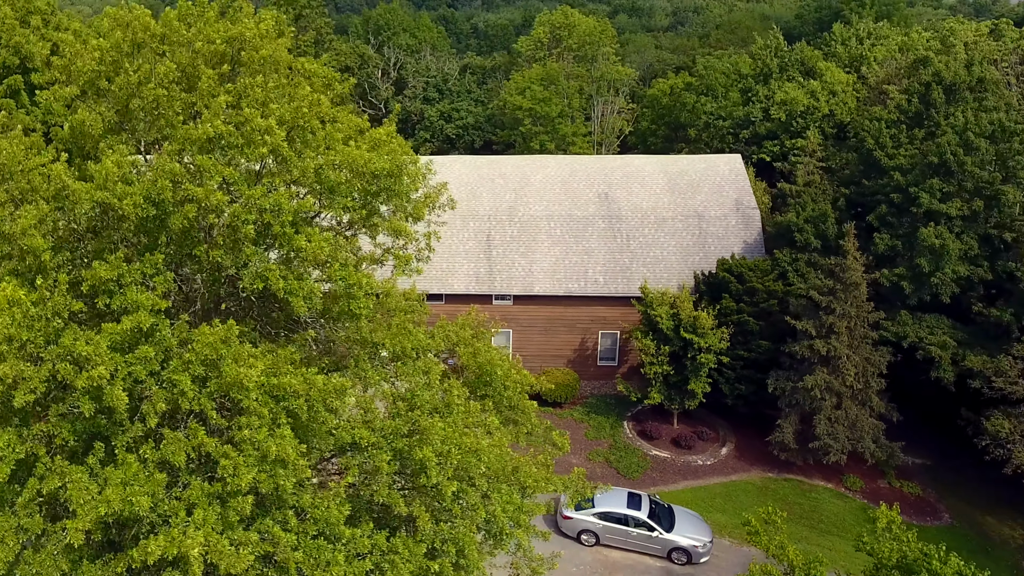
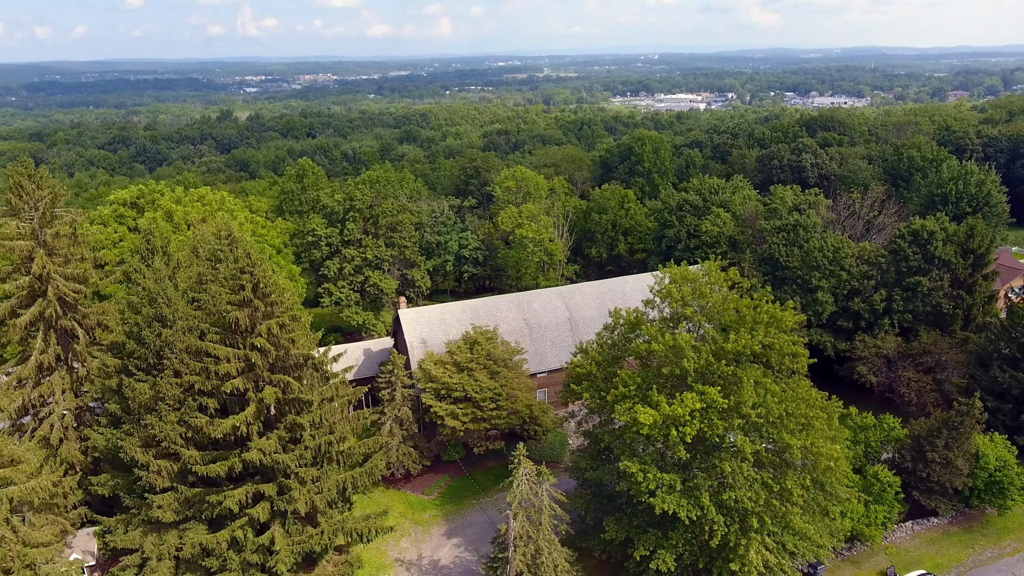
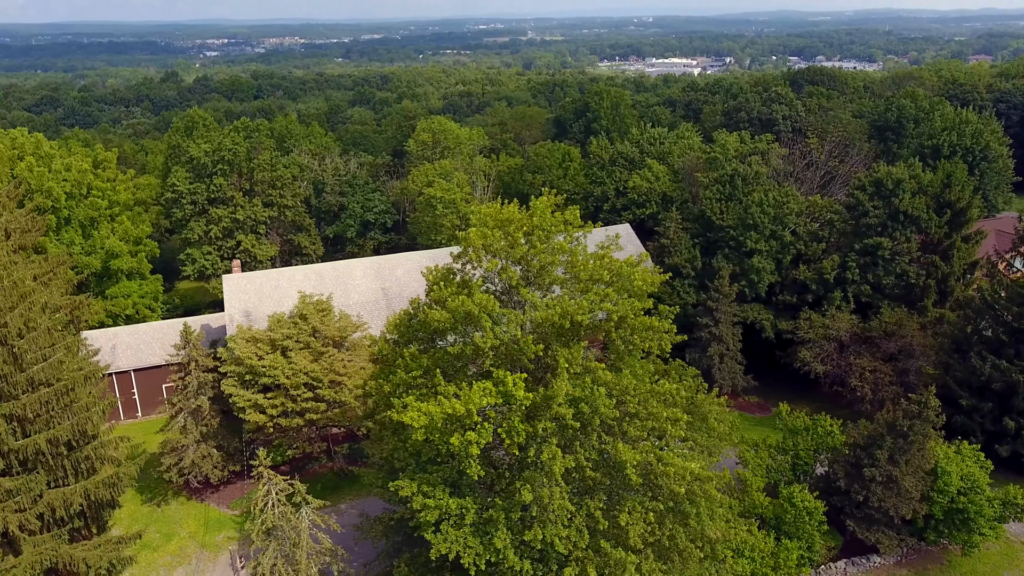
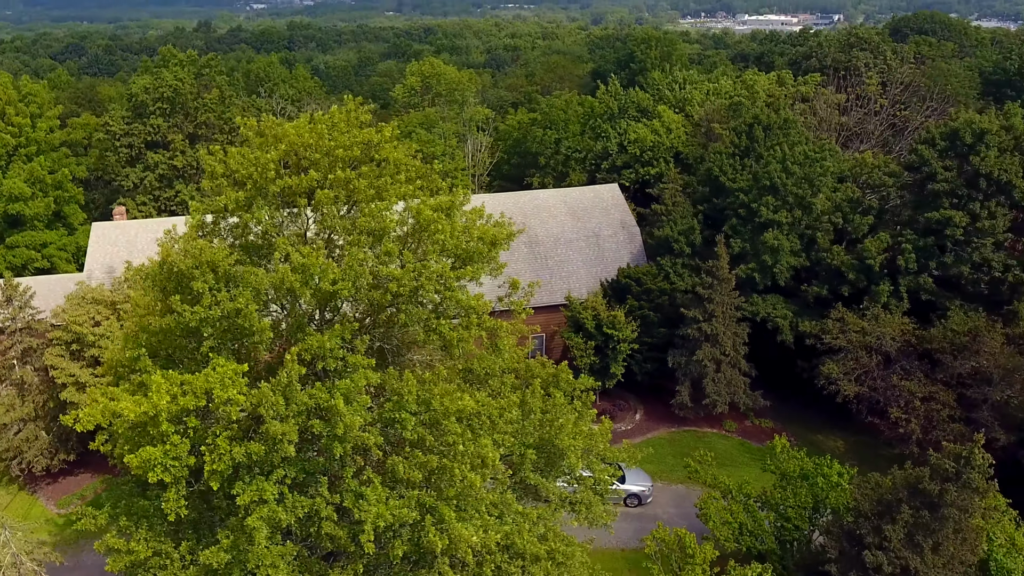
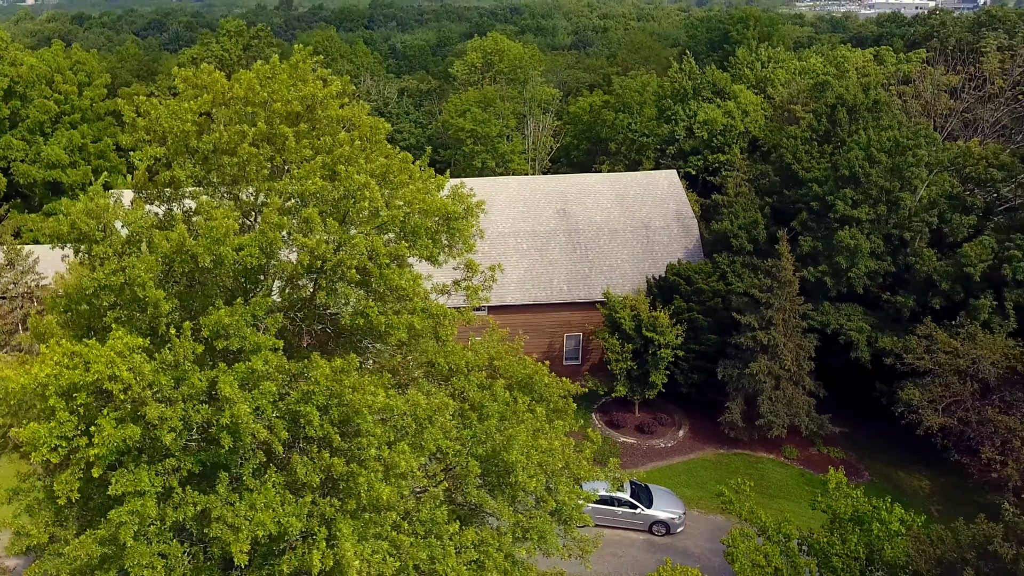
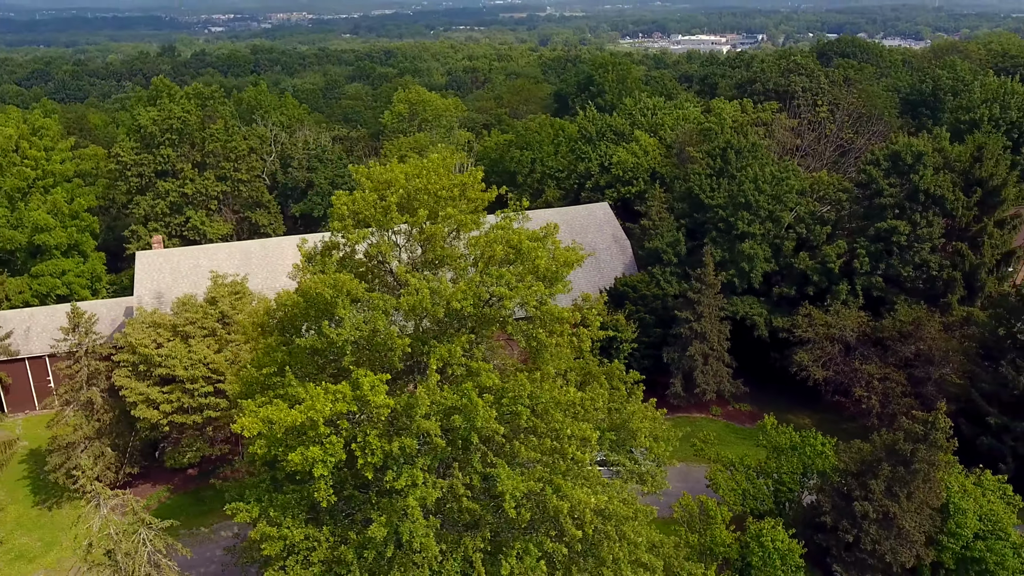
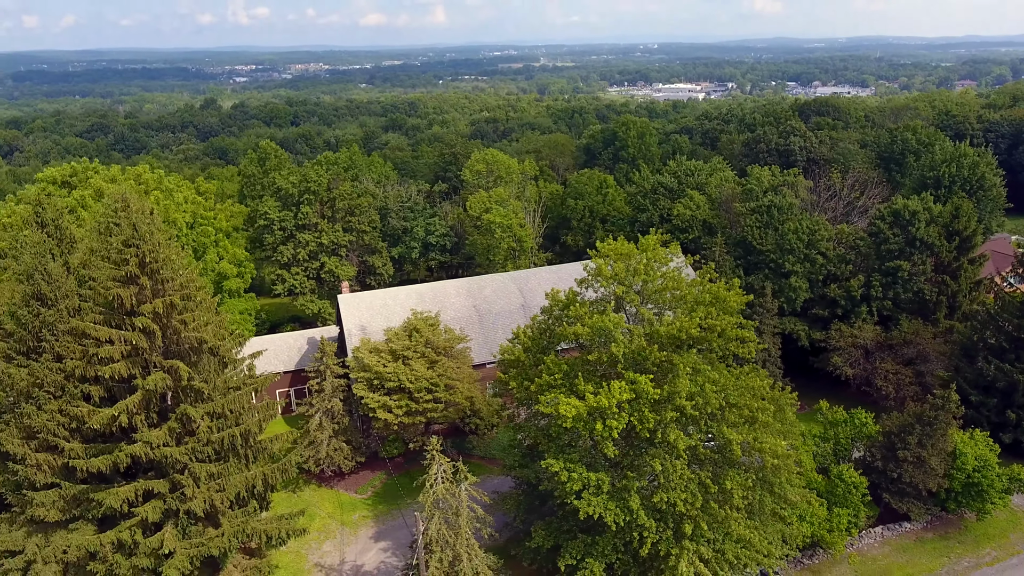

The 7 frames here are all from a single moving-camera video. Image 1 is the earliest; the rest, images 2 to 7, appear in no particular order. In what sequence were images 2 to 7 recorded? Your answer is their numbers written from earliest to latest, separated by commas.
5, 4, 6, 3, 7, 2
